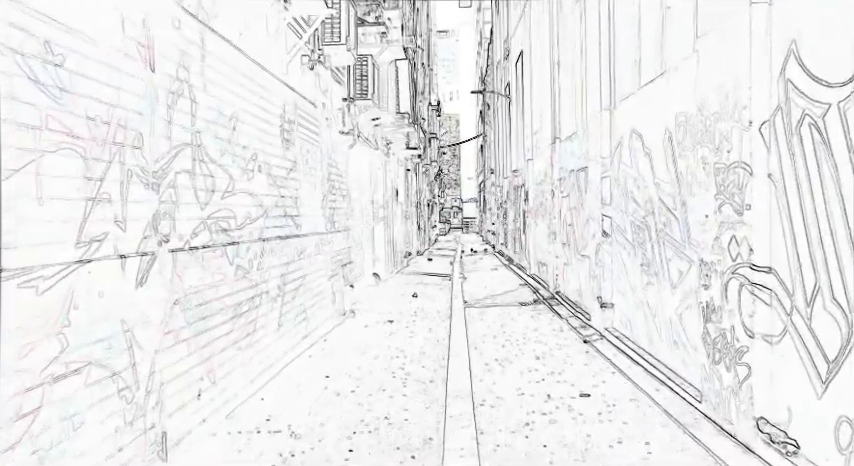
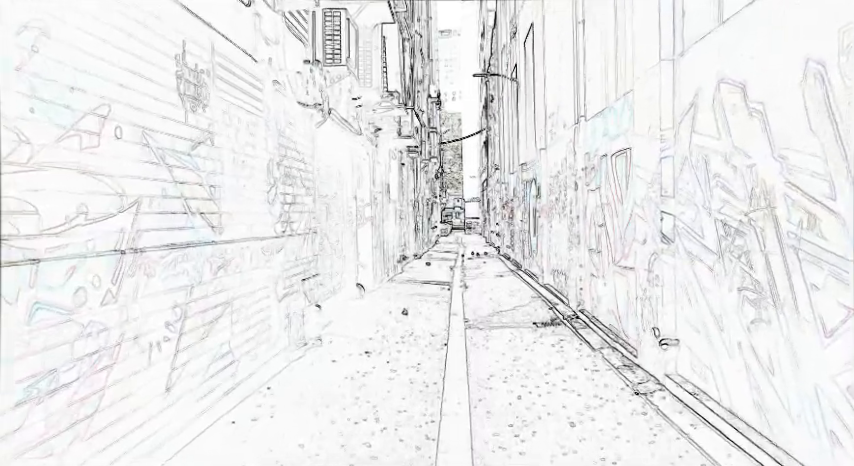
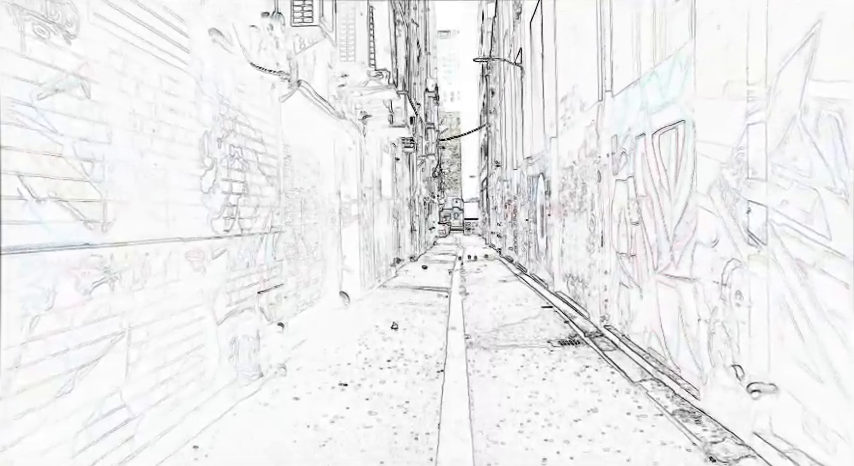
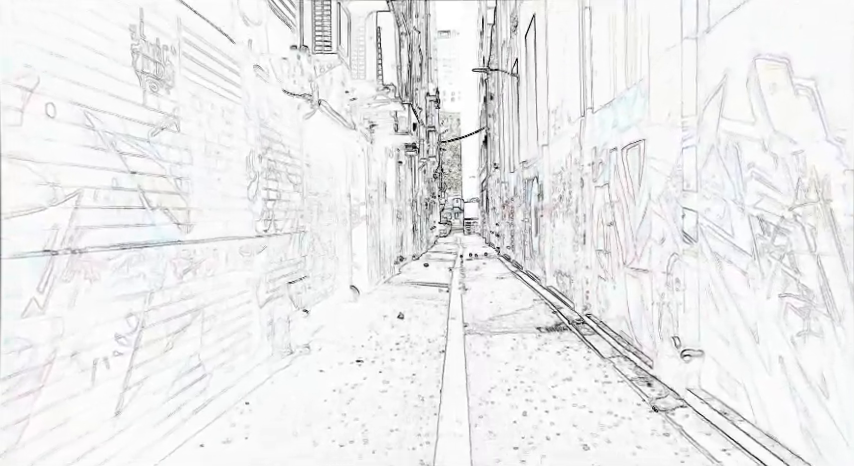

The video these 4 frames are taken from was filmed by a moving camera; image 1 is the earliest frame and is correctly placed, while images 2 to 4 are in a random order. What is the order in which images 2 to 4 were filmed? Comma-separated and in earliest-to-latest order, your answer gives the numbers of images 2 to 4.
2, 4, 3
